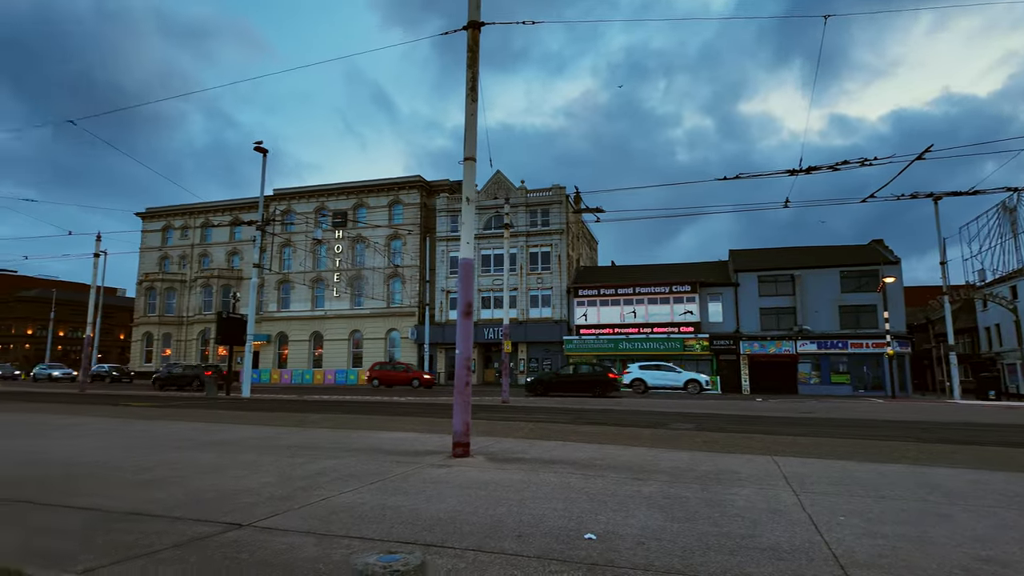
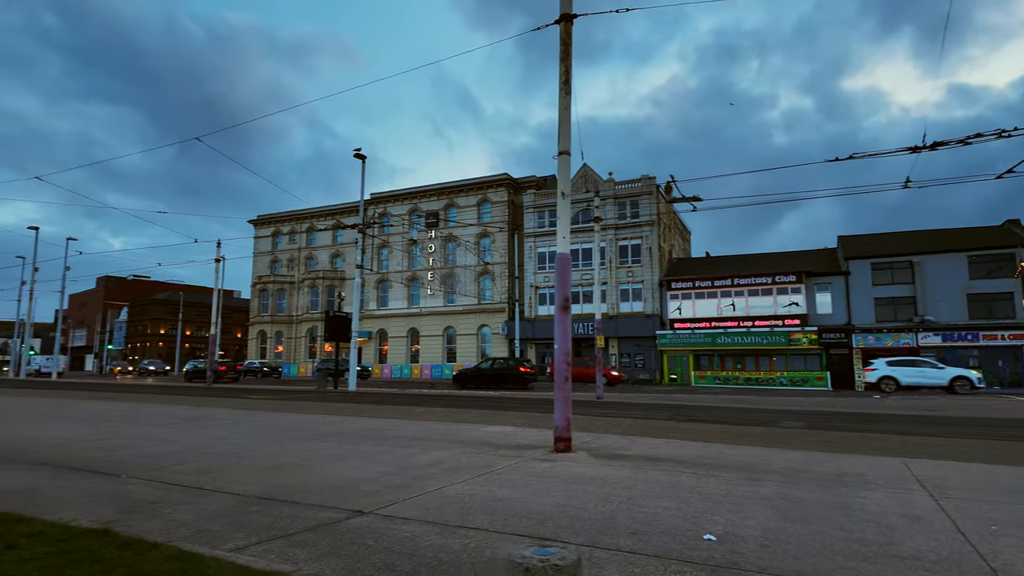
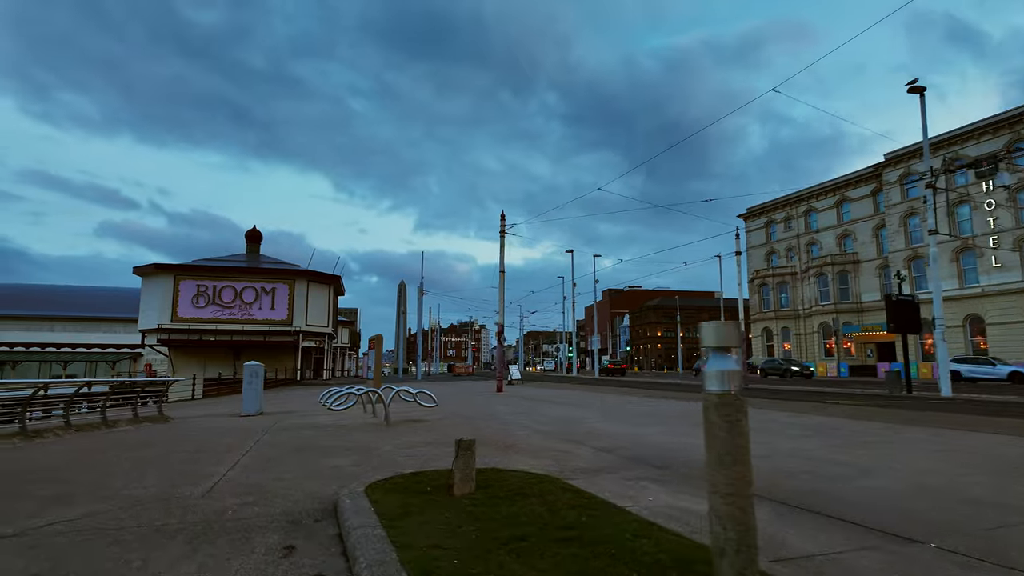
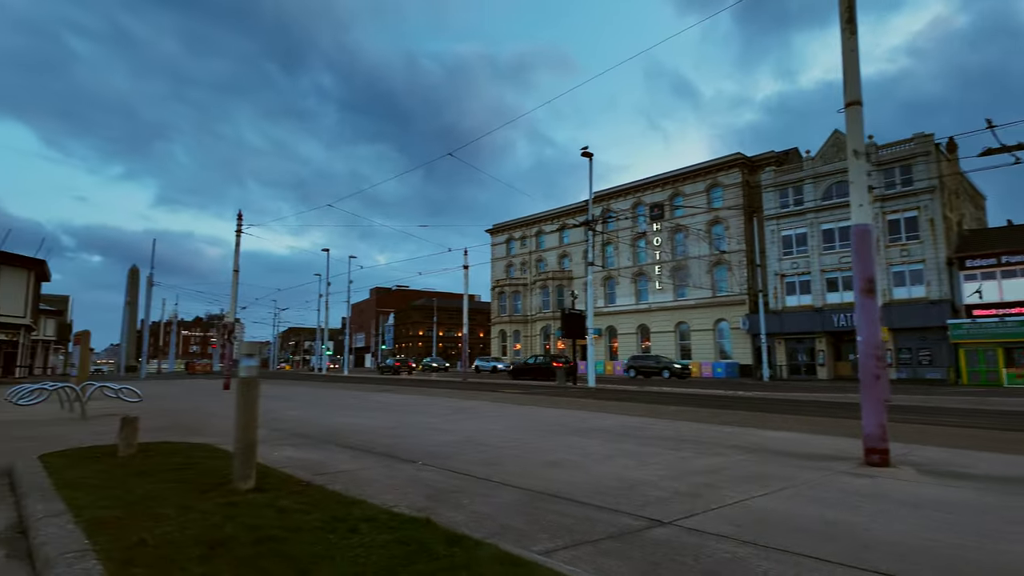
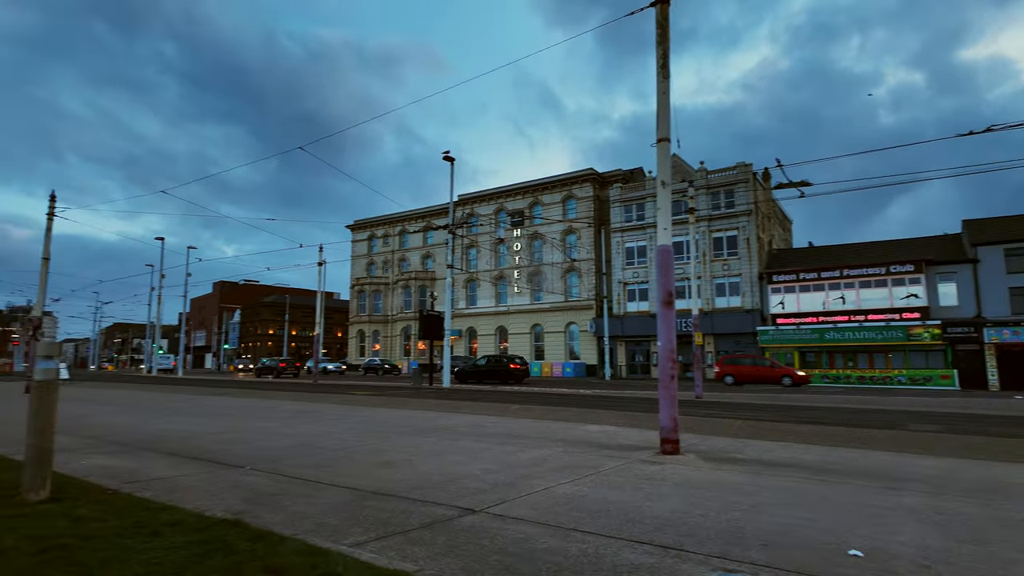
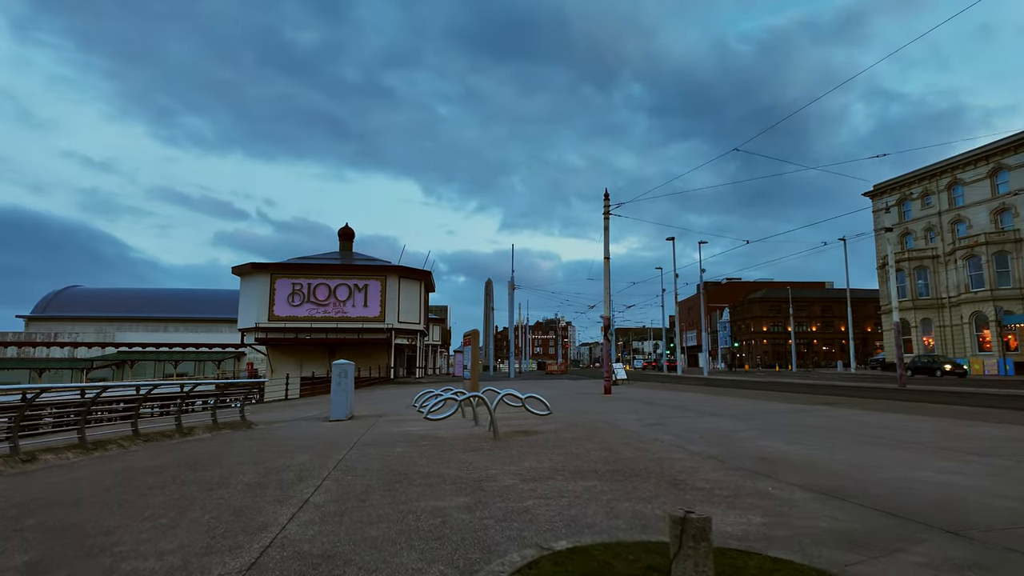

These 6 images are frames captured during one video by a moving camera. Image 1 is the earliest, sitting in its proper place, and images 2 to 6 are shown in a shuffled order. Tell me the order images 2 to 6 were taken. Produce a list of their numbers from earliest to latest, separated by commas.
2, 5, 4, 3, 6
